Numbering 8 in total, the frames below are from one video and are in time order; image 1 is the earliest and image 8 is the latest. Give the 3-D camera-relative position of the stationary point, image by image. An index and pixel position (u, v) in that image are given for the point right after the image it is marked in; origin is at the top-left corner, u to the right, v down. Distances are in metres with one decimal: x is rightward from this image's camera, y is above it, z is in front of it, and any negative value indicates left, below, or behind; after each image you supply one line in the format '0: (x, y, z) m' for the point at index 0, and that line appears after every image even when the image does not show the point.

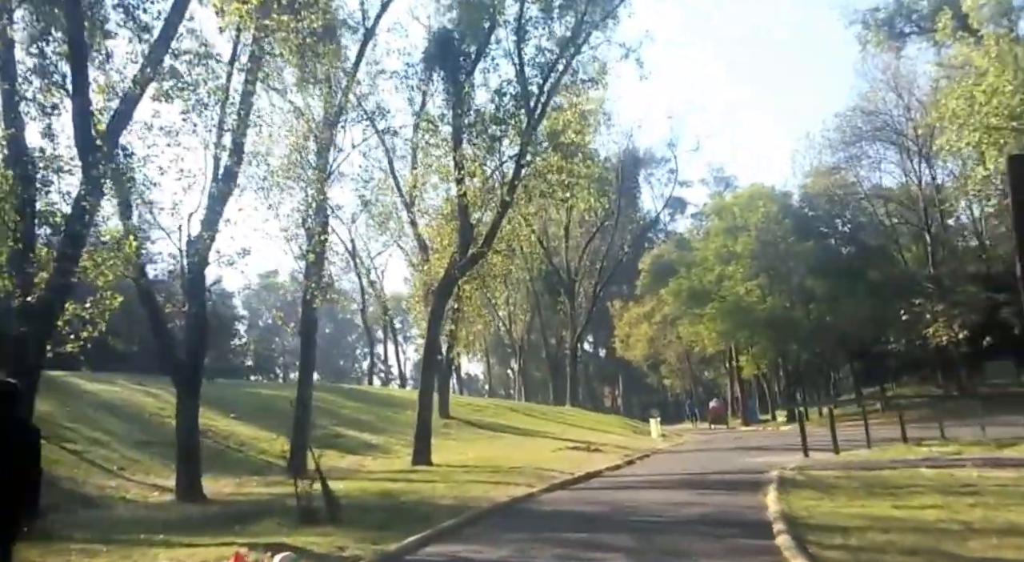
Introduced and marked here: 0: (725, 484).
0: (+3.4, -3.2, +14.0) m
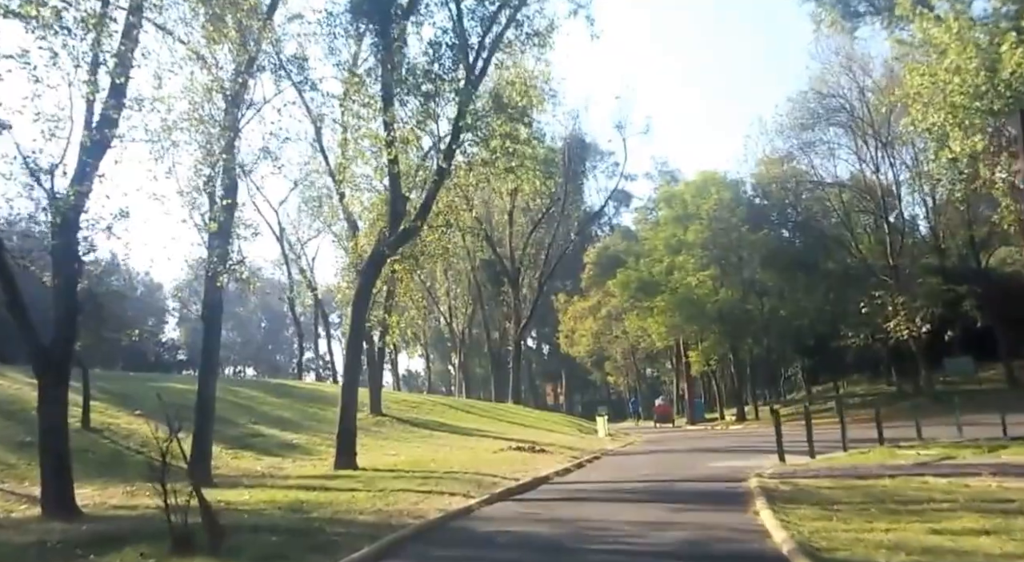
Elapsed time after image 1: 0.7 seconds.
0: (+2.5, -2.9, +11.8) m
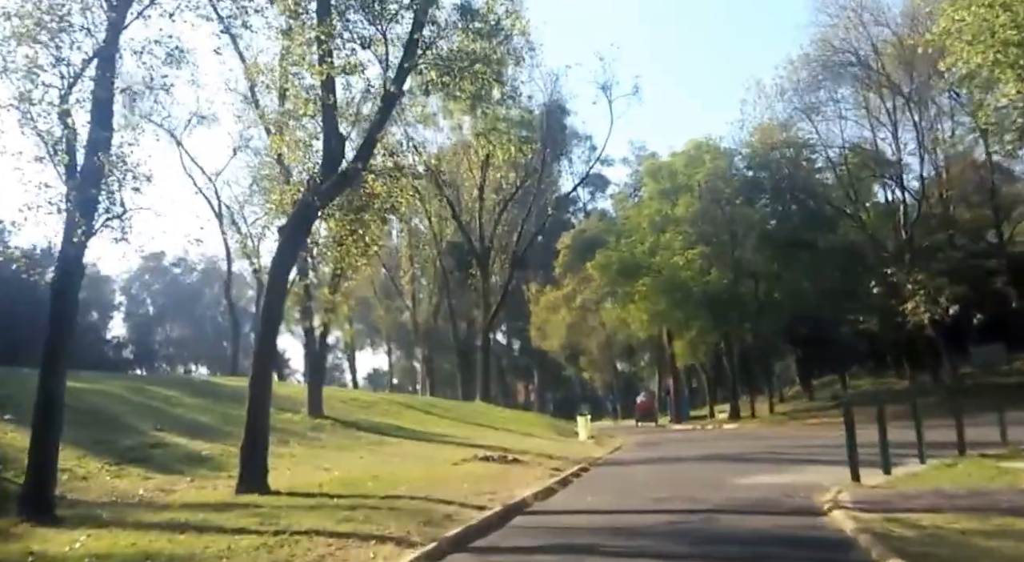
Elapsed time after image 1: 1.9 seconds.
0: (+2.1, -2.2, +7.4) m
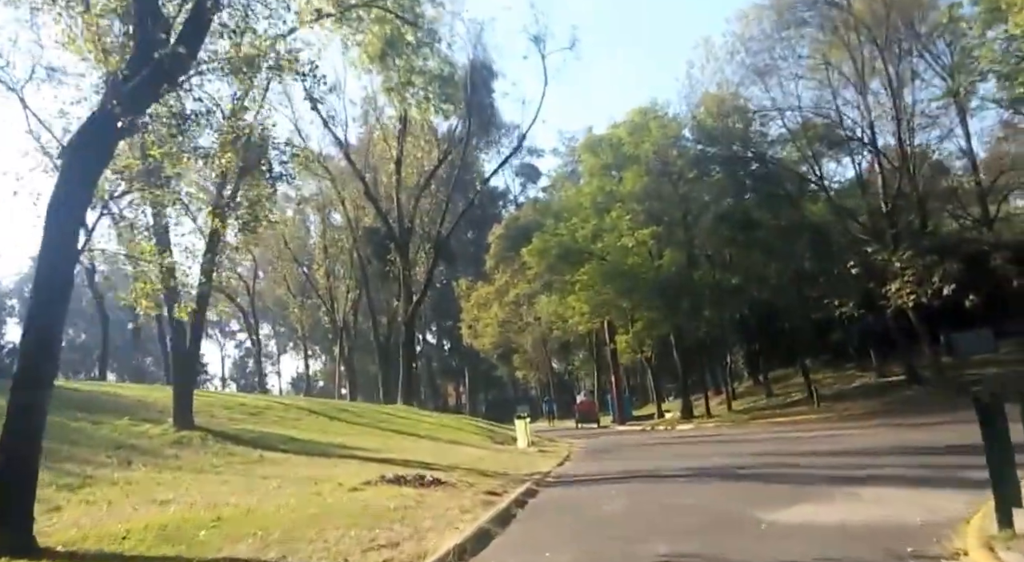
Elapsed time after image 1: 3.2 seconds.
0: (+1.7, -1.6, +2.9) m
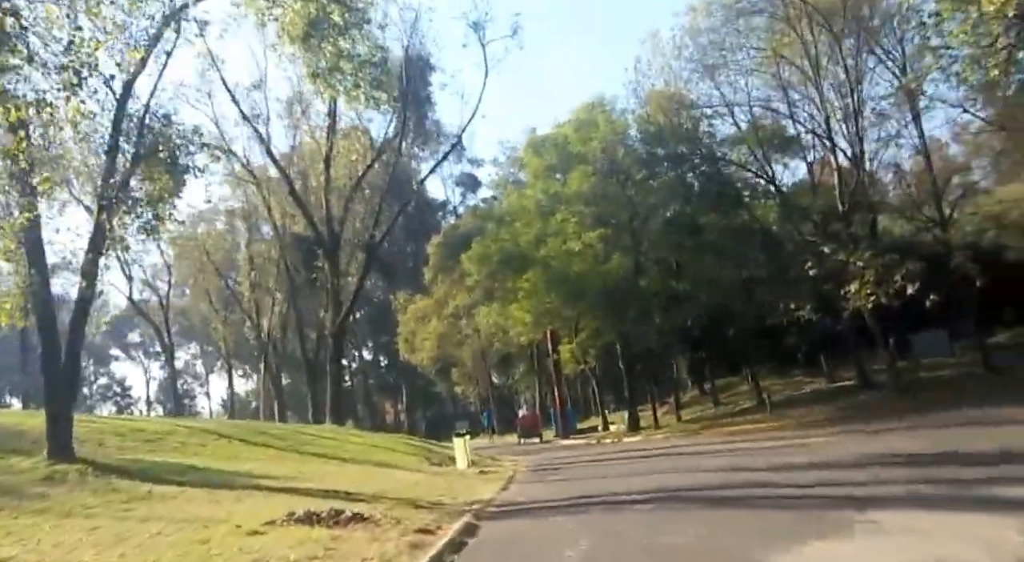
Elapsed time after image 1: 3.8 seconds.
0: (+1.6, -1.3, +0.9) m
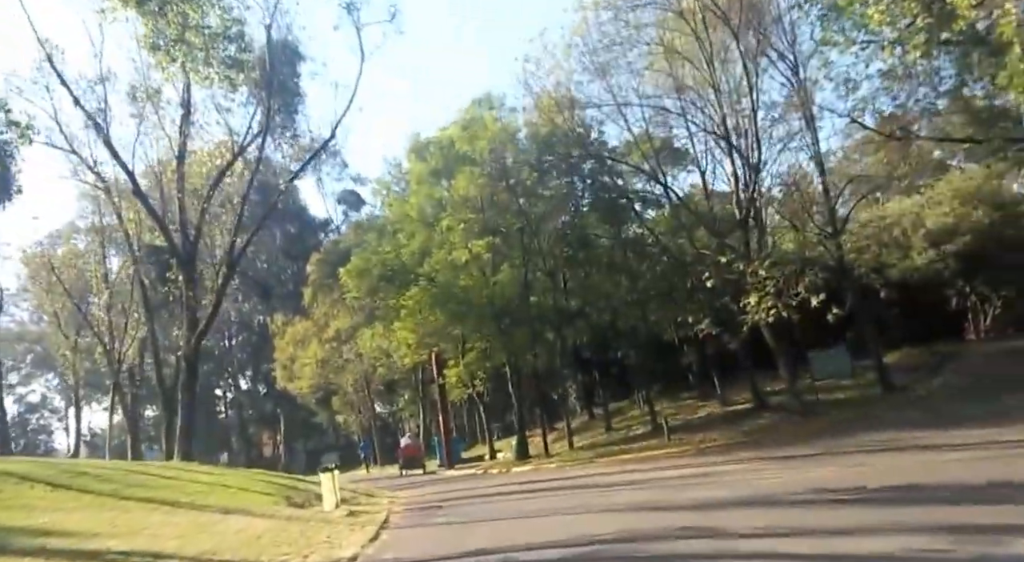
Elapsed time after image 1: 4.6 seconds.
0: (+1.6, -0.8, -1.9) m
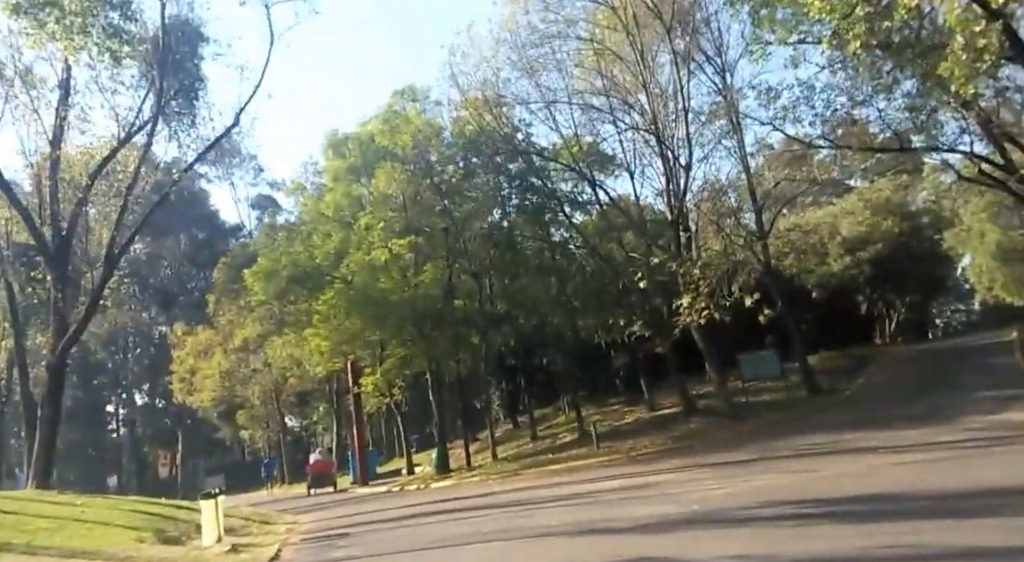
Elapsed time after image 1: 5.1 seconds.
0: (+2.0, -0.4, -4.0) m
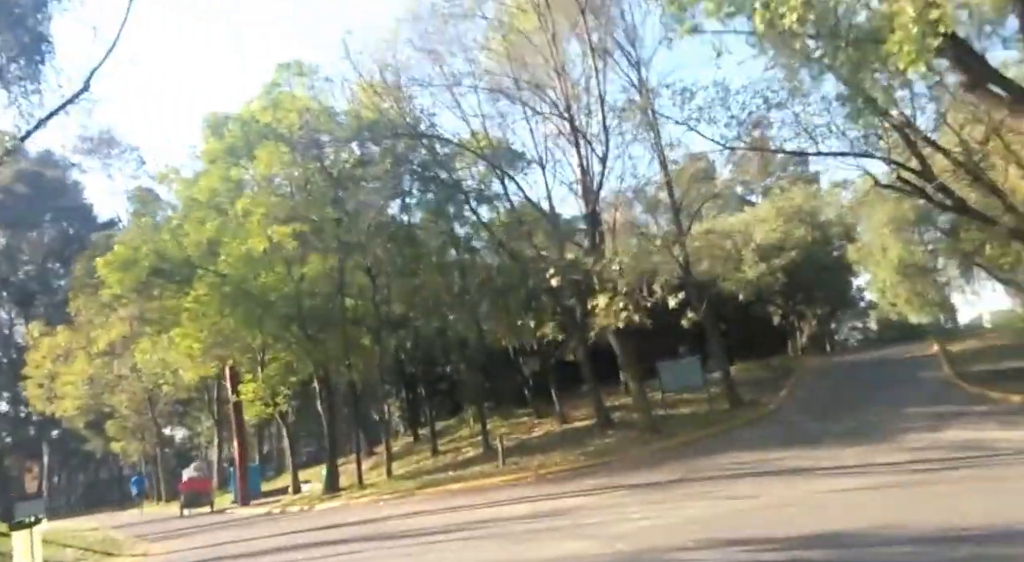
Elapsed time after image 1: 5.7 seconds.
0: (+2.5, 0.0, -6.6) m
